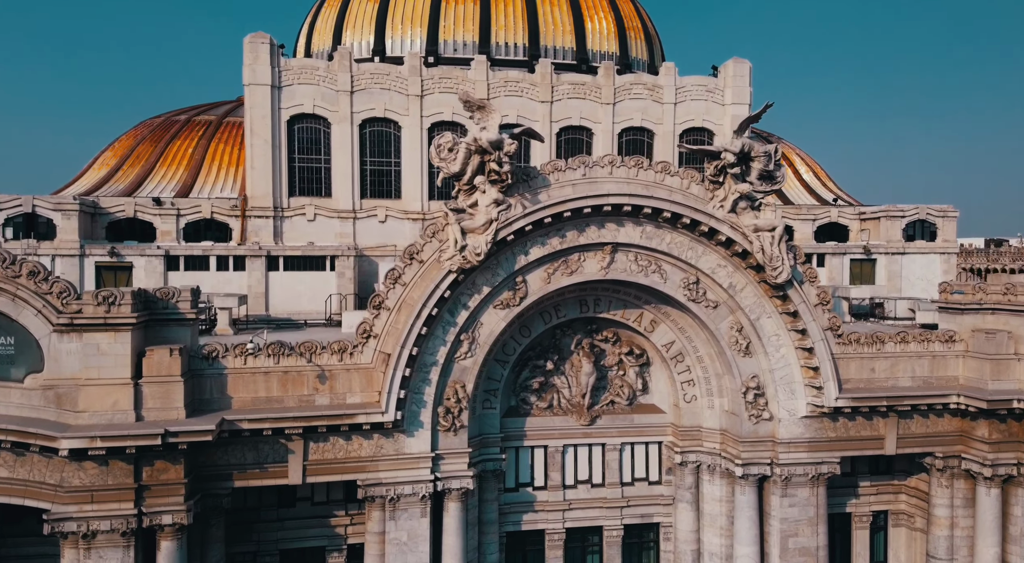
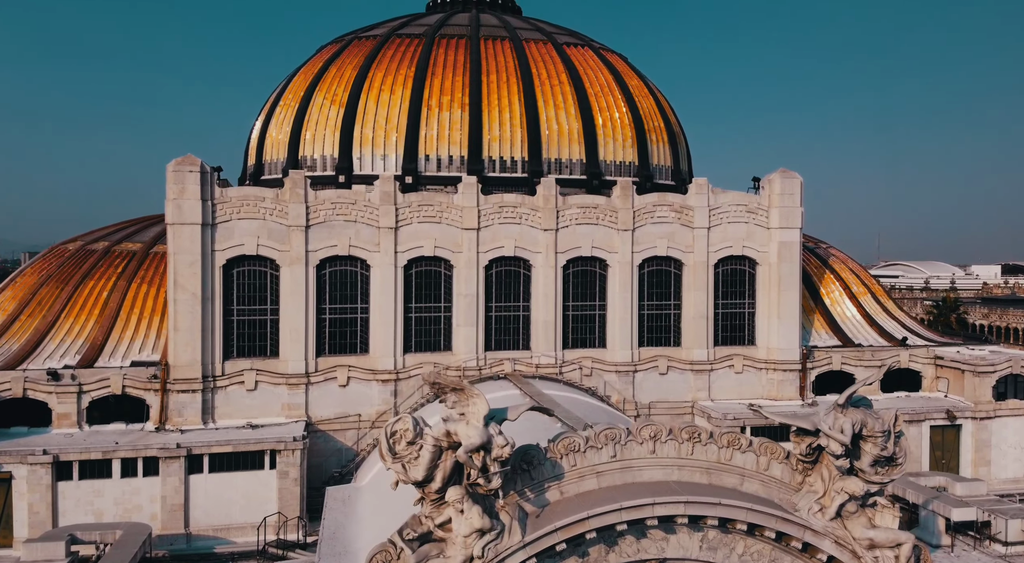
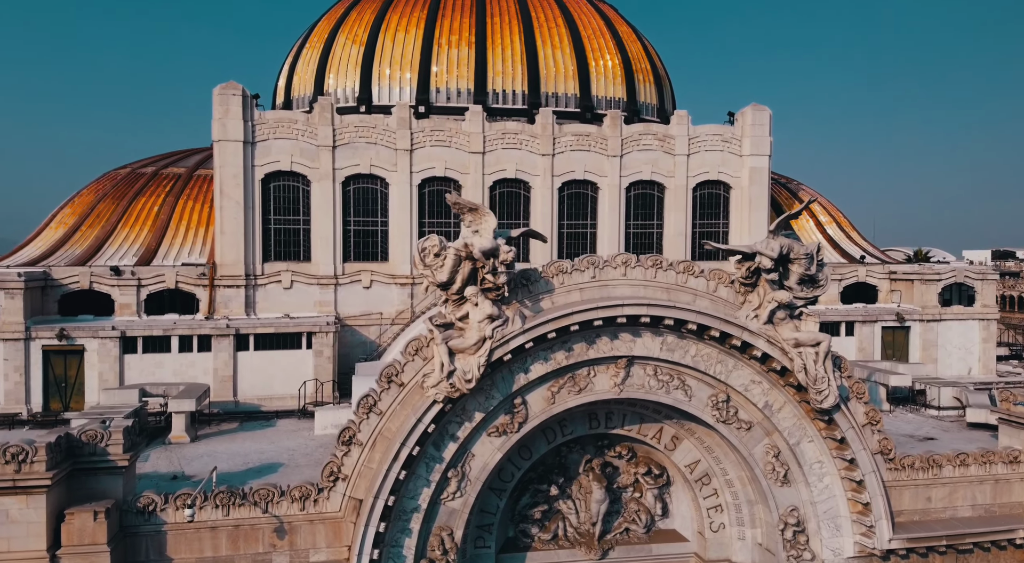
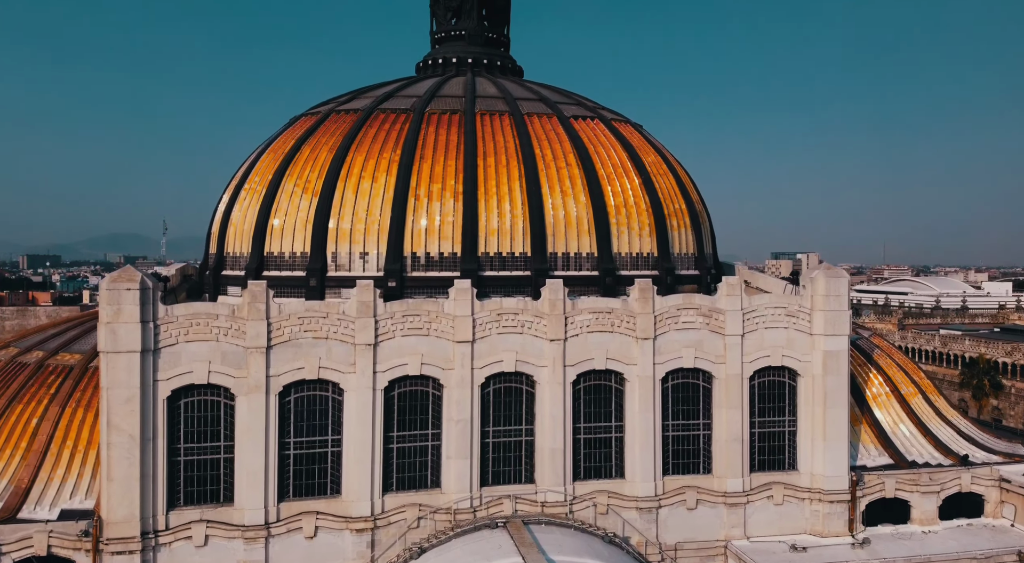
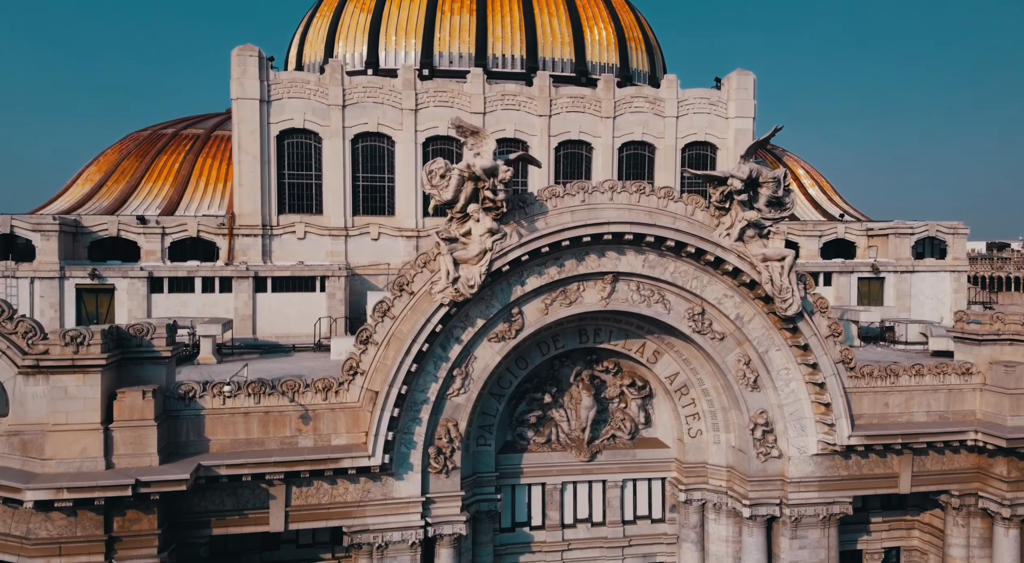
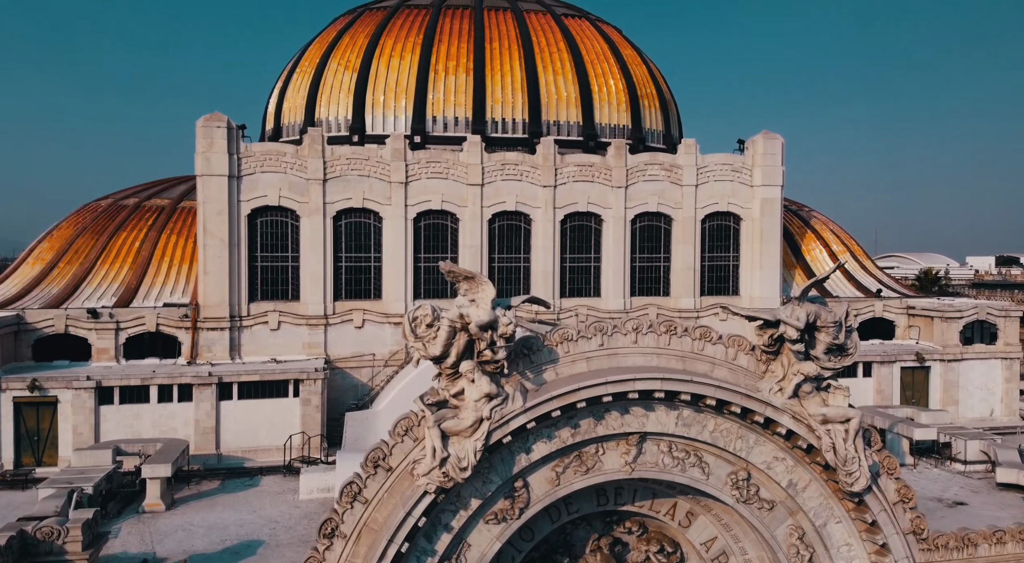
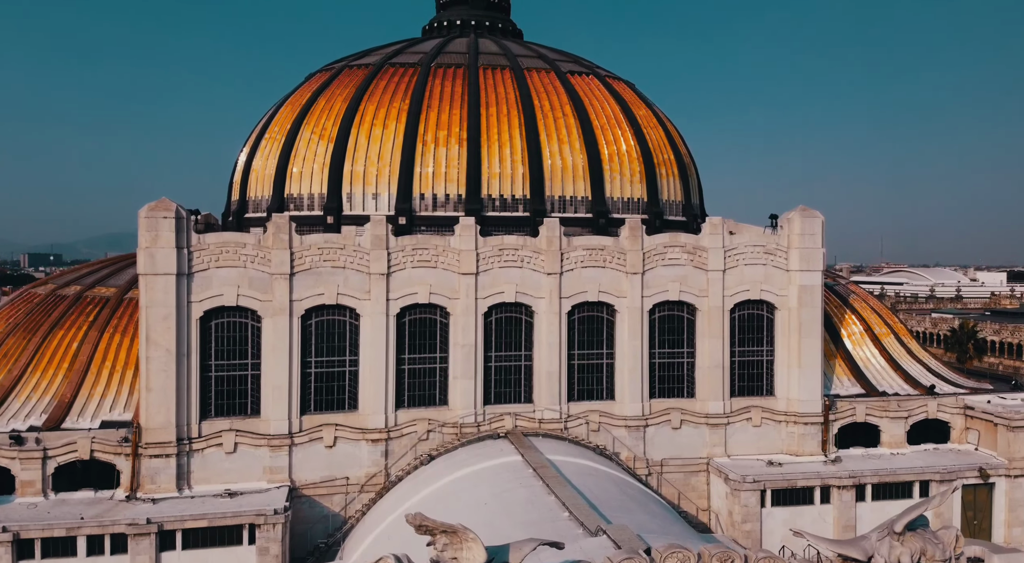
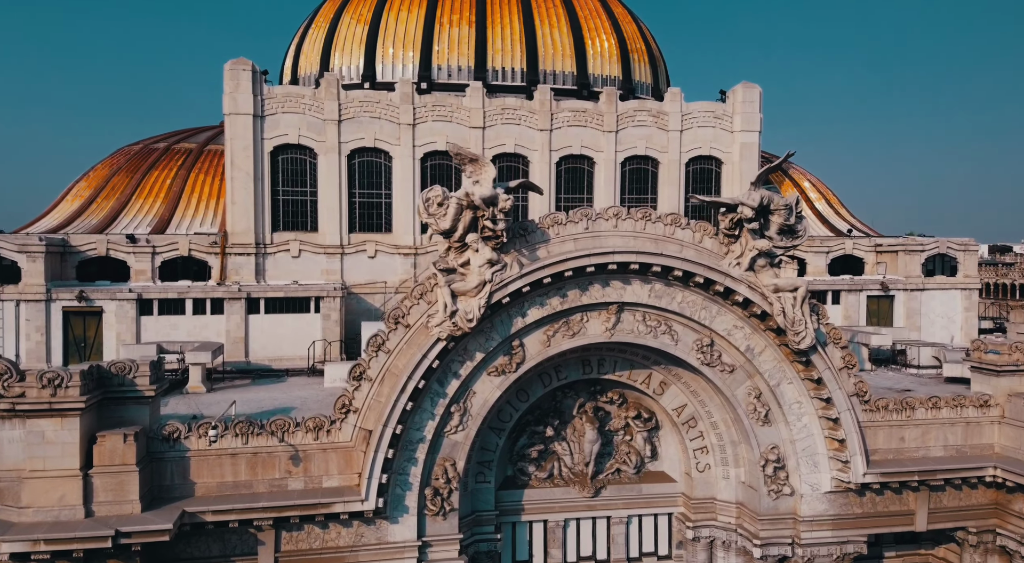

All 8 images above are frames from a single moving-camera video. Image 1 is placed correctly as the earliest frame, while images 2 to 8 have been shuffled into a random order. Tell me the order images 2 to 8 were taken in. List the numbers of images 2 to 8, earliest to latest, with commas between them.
5, 8, 3, 6, 2, 7, 4
